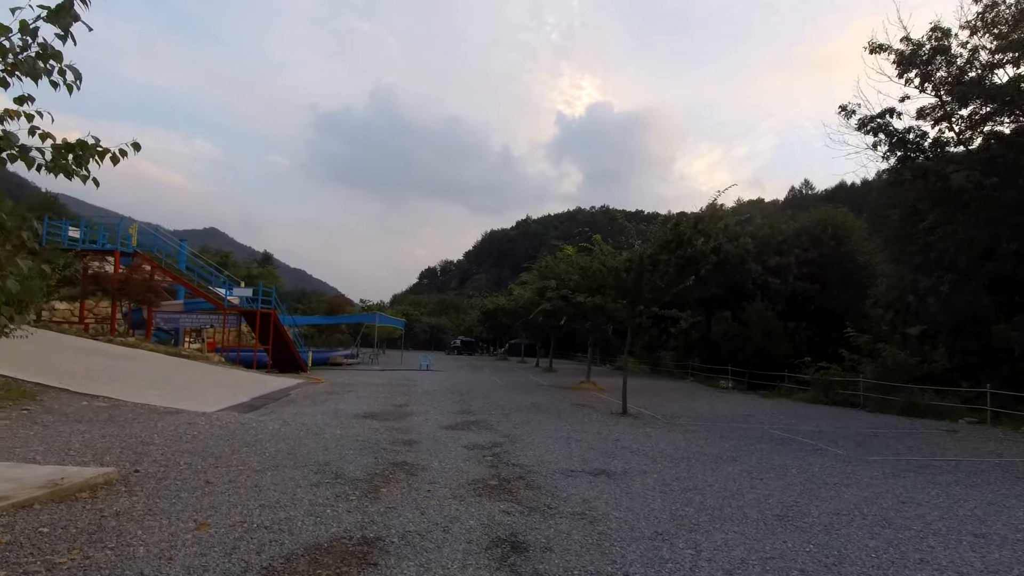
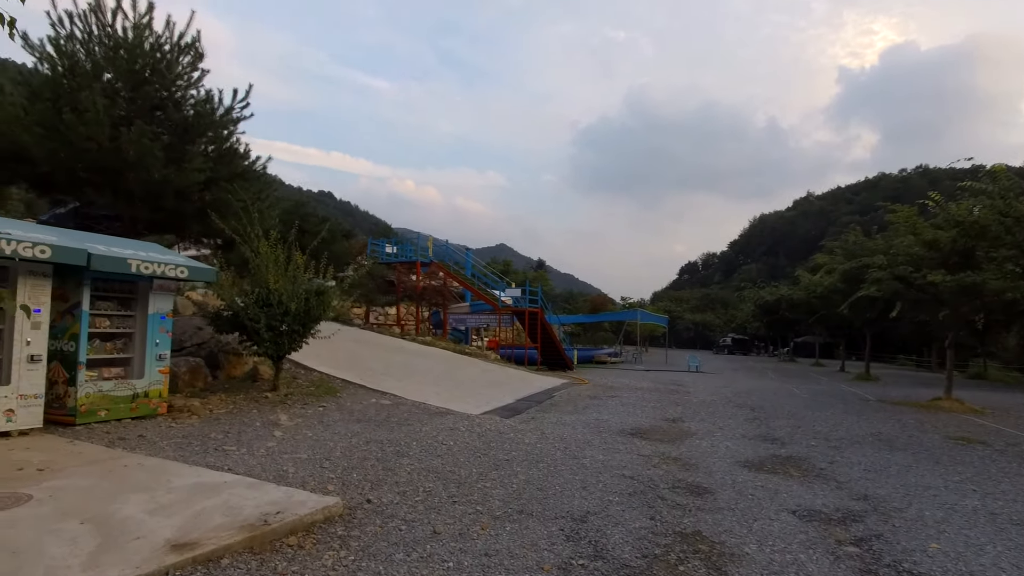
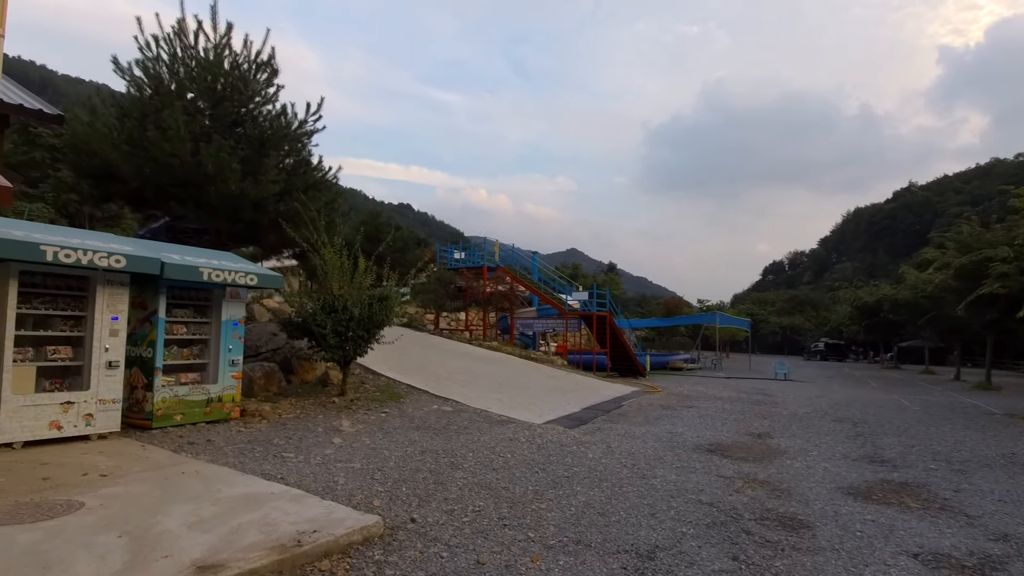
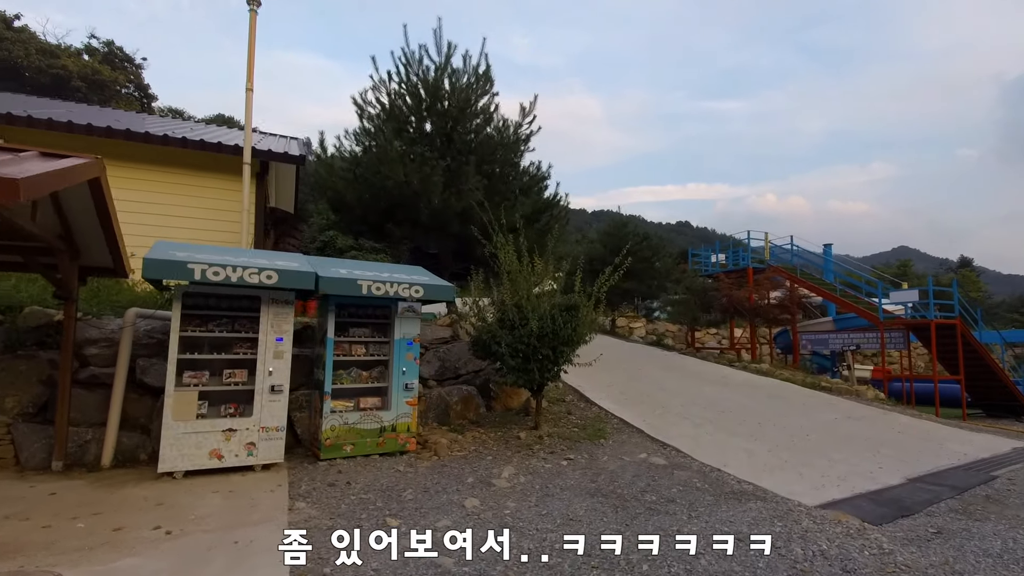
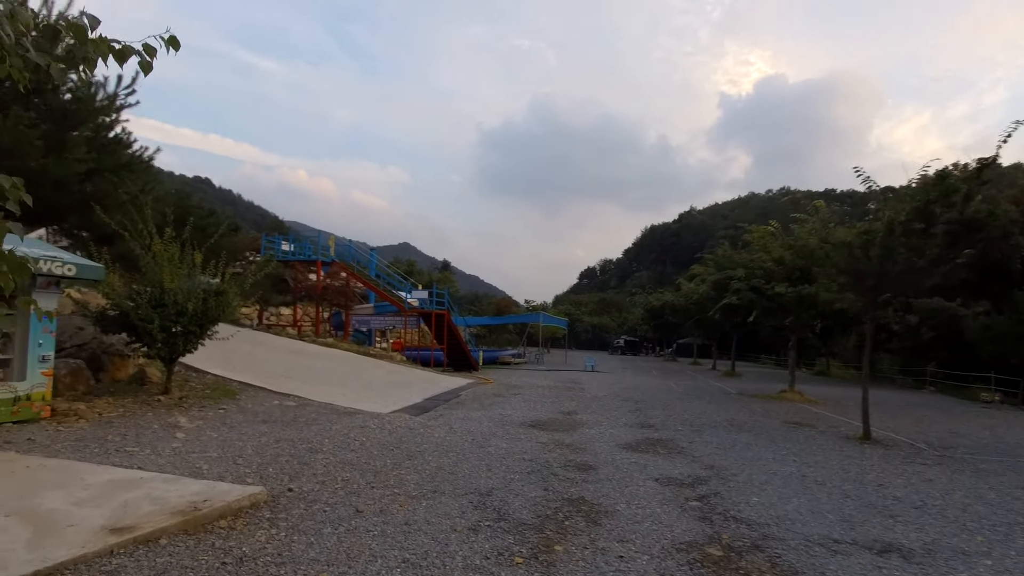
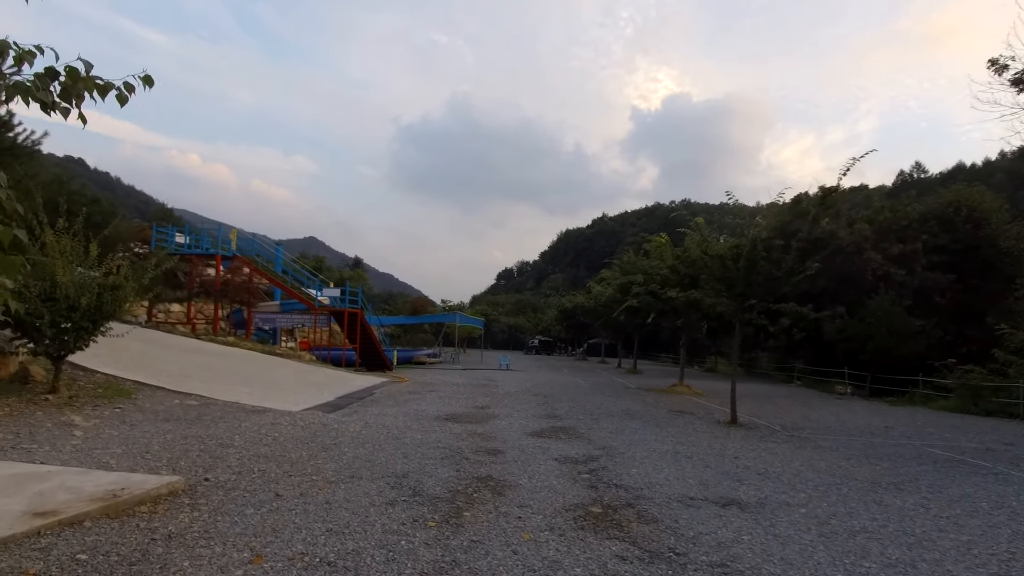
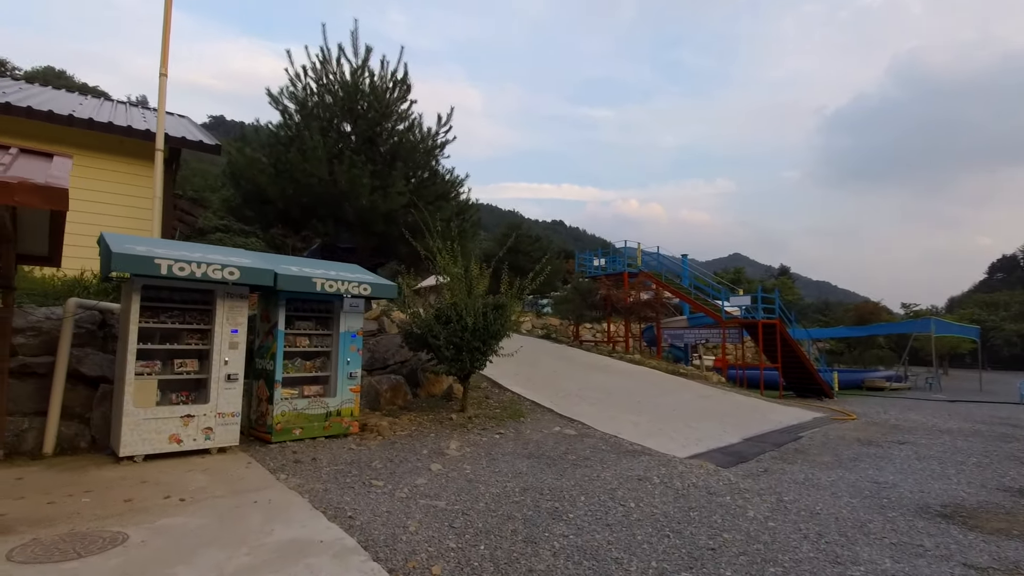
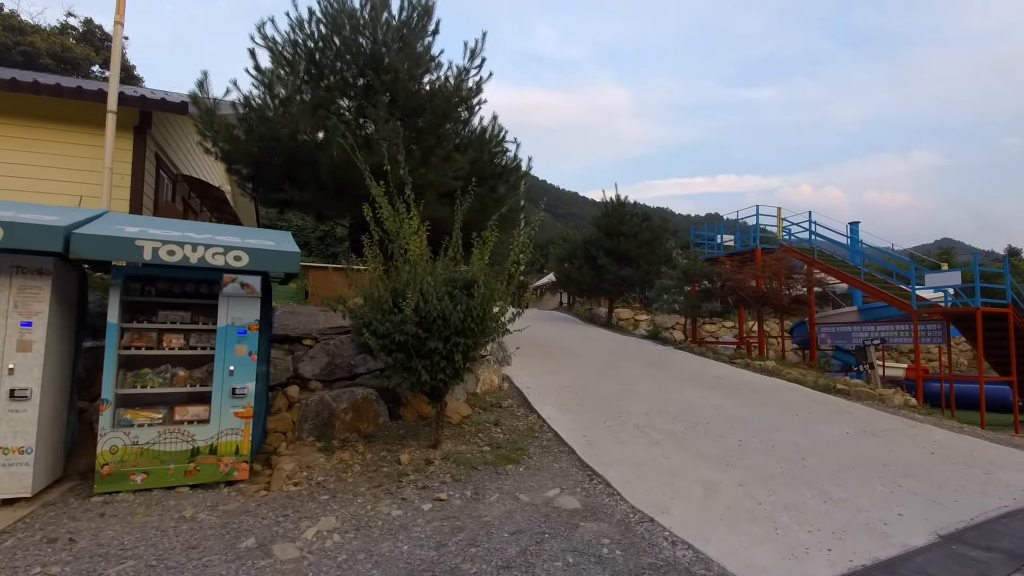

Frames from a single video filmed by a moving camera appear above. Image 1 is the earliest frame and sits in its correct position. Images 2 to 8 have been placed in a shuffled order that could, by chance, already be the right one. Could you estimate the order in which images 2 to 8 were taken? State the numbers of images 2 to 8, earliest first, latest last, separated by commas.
6, 5, 2, 3, 7, 4, 8
